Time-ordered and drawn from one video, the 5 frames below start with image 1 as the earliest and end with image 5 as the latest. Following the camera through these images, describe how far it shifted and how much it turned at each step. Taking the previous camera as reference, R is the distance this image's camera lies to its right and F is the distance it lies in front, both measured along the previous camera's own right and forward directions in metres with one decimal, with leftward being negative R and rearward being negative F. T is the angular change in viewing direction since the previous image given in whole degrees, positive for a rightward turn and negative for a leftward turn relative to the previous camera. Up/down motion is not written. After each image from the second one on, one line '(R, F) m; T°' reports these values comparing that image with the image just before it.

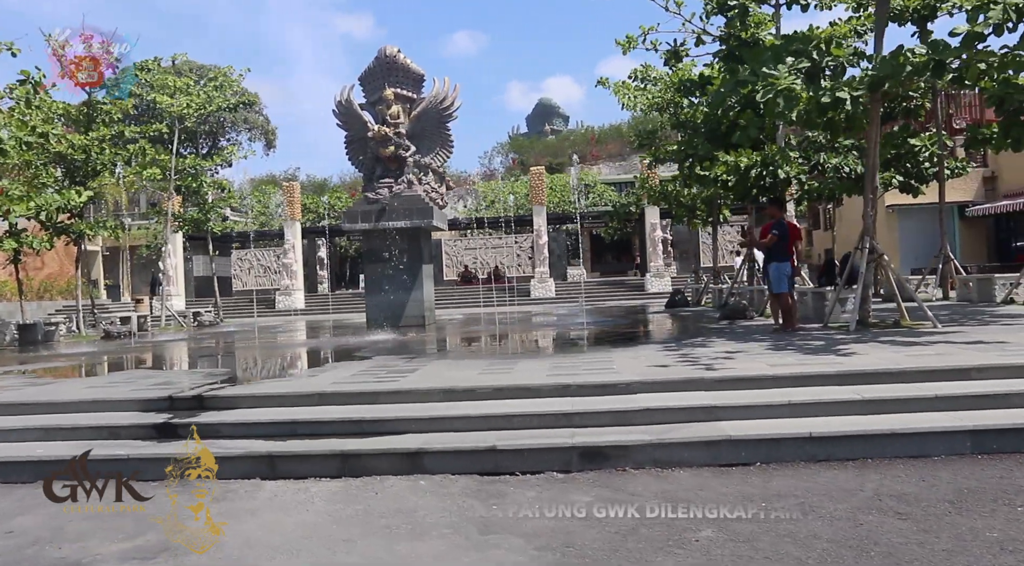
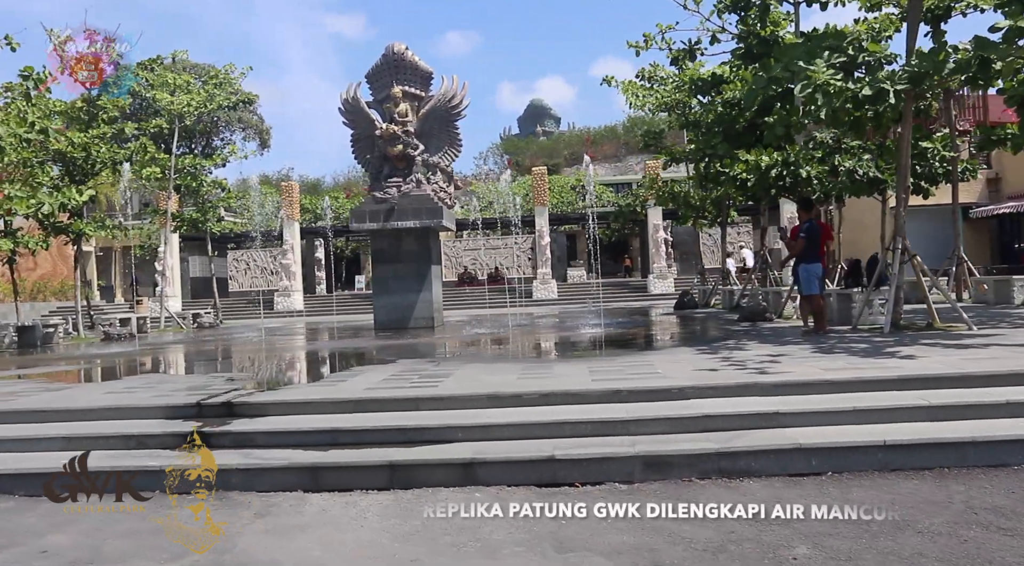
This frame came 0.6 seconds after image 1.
(-0.4, +0.3) m; +1°
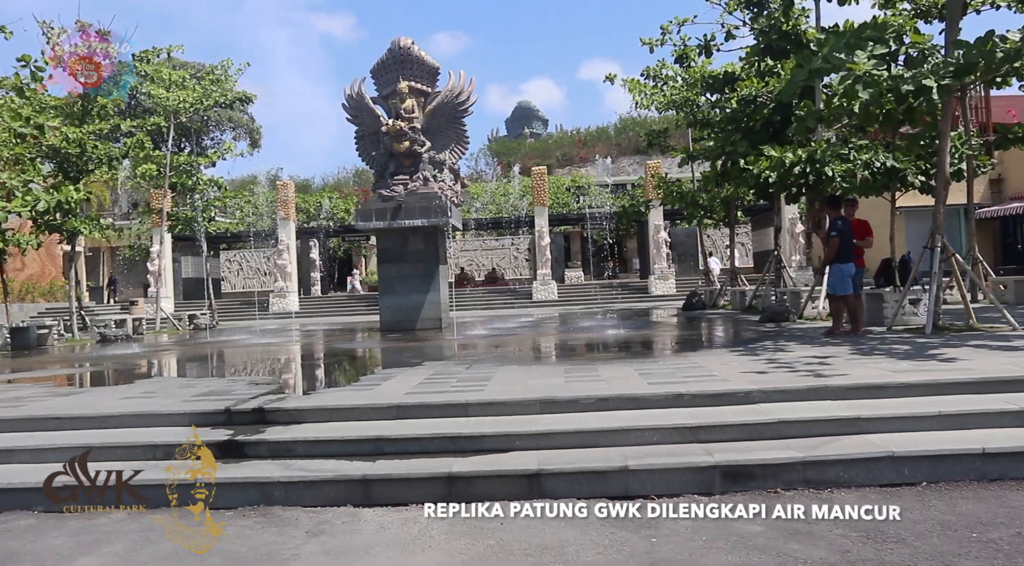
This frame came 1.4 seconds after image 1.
(-0.5, +0.4) m; +1°
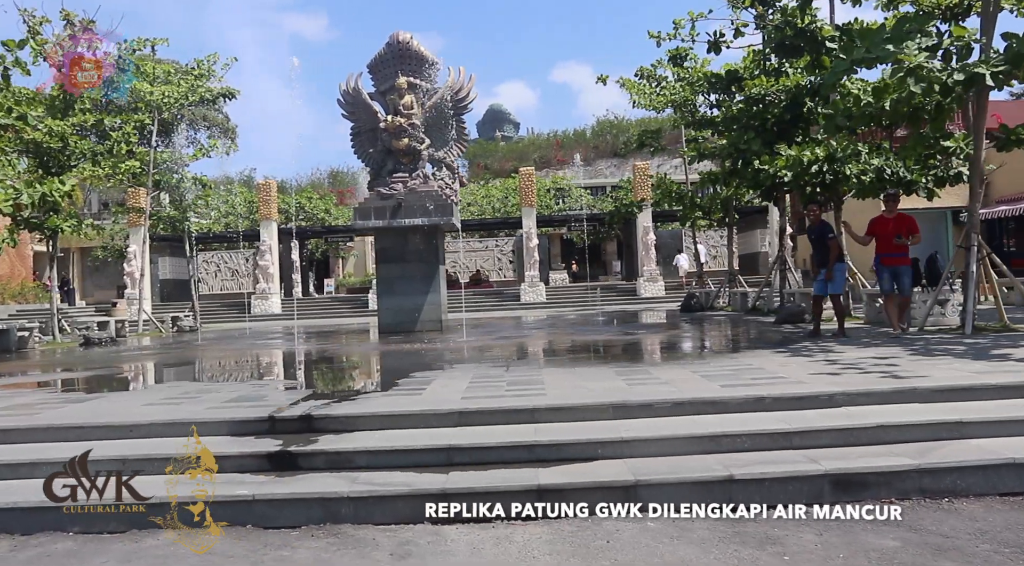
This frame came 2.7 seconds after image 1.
(-0.6, +0.4) m; +2°
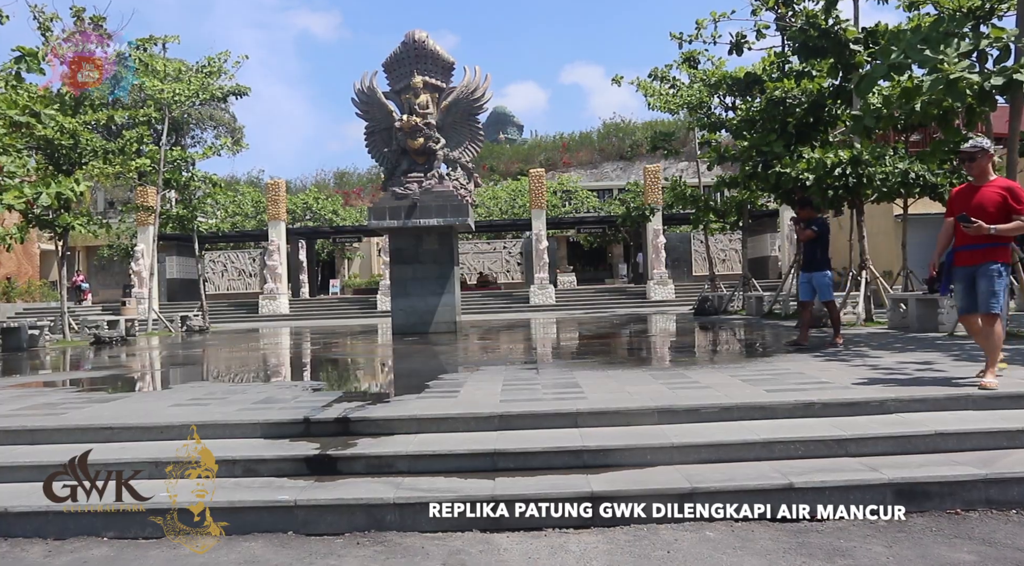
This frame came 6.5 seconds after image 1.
(-0.3, +0.1) m; 0°
